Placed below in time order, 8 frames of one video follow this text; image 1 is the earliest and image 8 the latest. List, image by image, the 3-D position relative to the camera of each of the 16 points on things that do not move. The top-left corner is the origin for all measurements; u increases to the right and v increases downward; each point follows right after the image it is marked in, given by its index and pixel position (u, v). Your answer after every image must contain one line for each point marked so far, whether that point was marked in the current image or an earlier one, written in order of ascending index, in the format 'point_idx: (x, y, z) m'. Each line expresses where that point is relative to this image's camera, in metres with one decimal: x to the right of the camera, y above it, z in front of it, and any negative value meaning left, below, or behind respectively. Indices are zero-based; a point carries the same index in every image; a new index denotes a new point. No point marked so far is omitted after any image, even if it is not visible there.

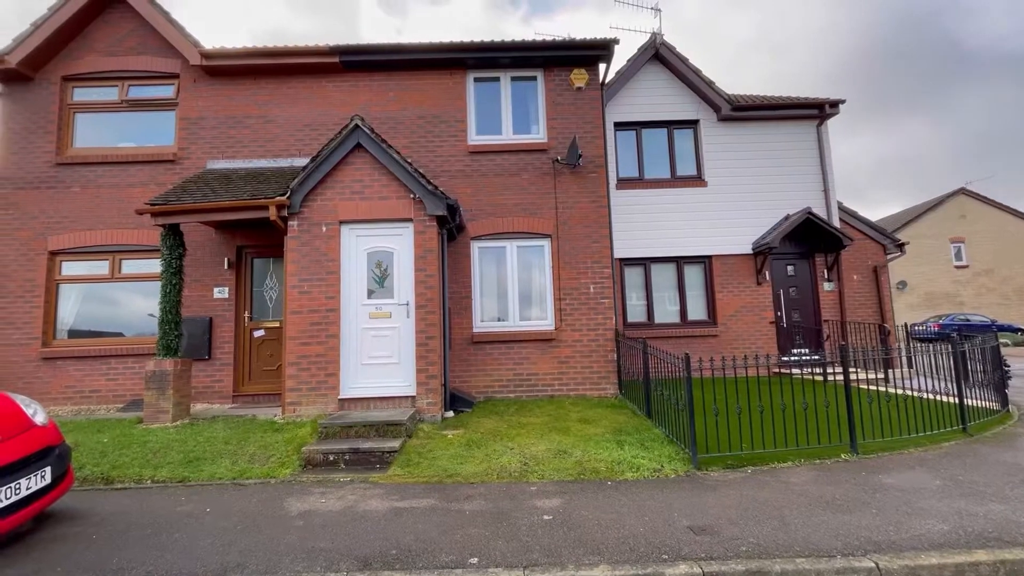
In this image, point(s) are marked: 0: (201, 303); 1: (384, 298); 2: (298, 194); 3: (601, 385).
0: (-5.8, -0.3, +9.0) m
1: (-2.0, -0.2, +7.7) m
2: (-3.4, +1.5, +7.7) m
3: (+1.7, -1.8, +9.0) m
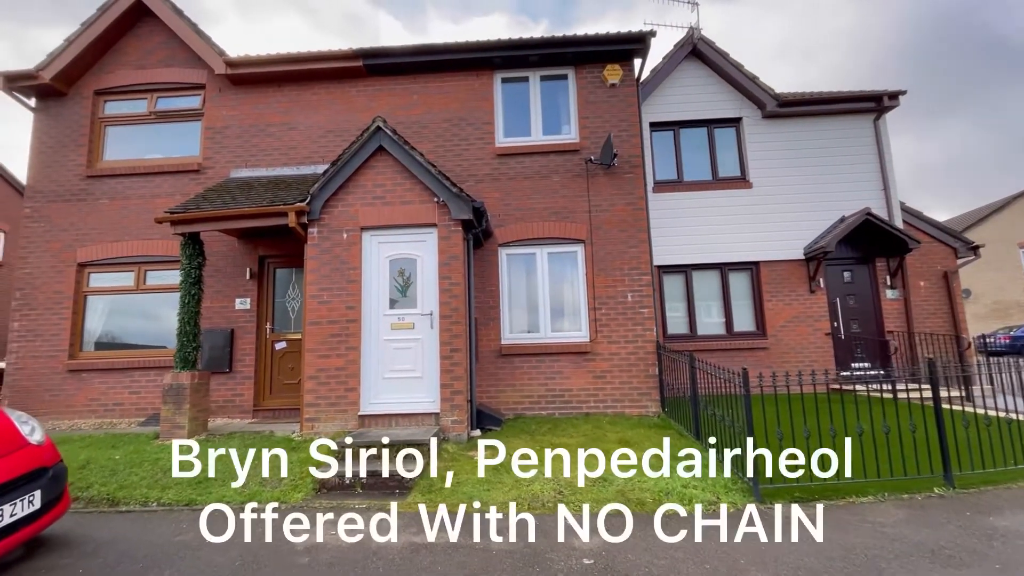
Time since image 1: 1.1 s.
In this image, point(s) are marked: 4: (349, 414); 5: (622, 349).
0: (-5.3, -0.5, +8.8) m
1: (-1.6, -0.3, +7.2) m
2: (-3.0, +1.3, +7.4) m
3: (+2.2, -2.0, +8.3) m
4: (-2.4, -1.8, +7.0) m
5: (+1.9, -1.1, +8.4) m
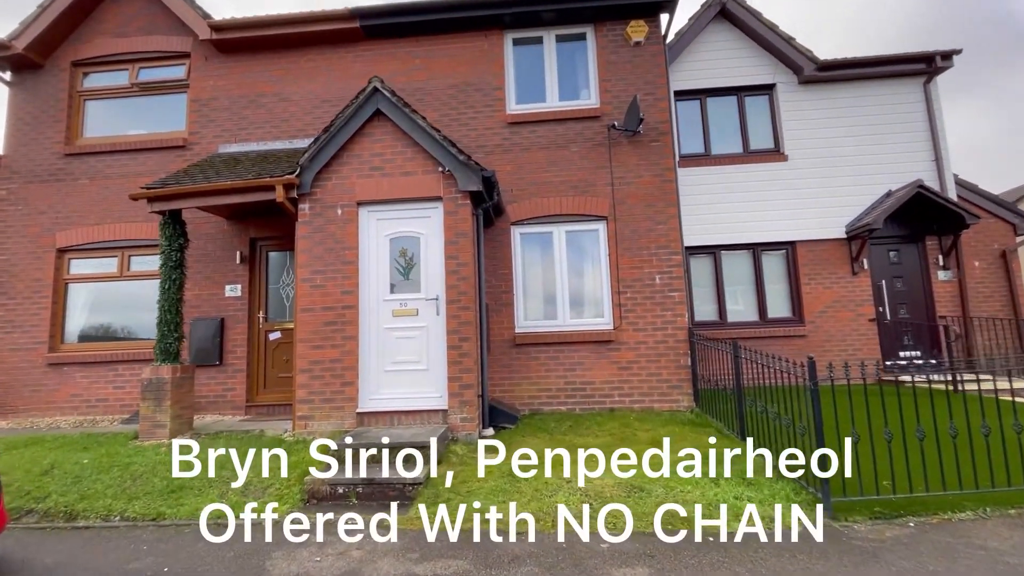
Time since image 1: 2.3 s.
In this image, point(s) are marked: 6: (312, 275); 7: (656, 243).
0: (-5.0, -0.3, +8.1) m
1: (-1.4, -0.1, +6.5) m
2: (-2.8, +1.6, +6.6) m
3: (+2.5, -1.7, +7.4) m
4: (-2.1, -1.6, +6.2) m
5: (+2.2, -0.8, +7.6) m
6: (-2.7, +0.2, +6.5) m
7: (+2.3, +0.7, +7.7) m
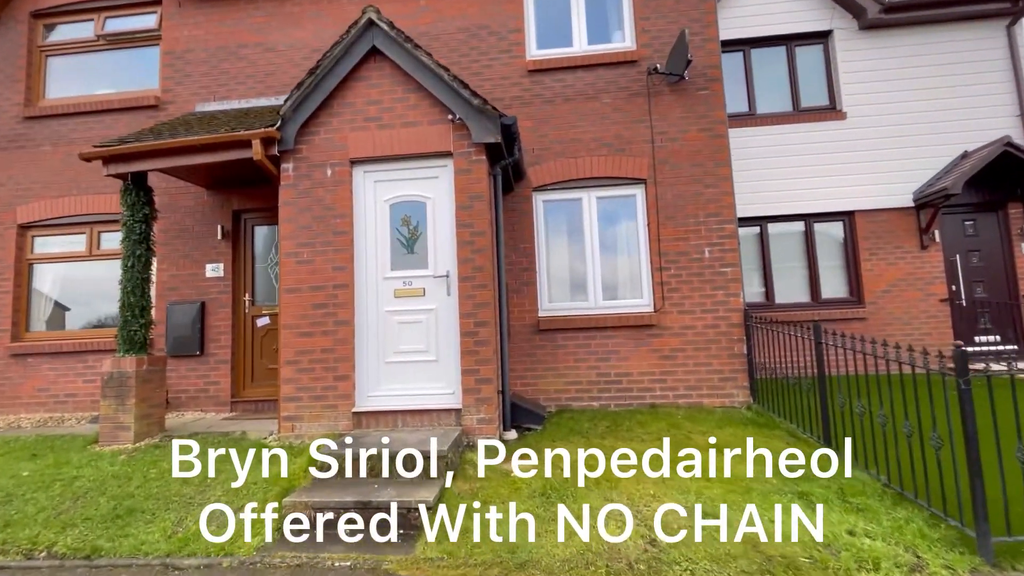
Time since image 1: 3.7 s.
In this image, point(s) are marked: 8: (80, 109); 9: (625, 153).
0: (-4.7, 0.0, +7.1) m
1: (-1.1, +0.2, +5.4) m
2: (-2.5, +1.9, +5.5) m
3: (+2.8, -1.3, +6.3) m
4: (-1.8, -1.3, +5.2) m
5: (+2.5, -0.4, +6.4) m
6: (-2.4, +0.4, +5.4) m
7: (+2.6, +1.1, +6.6) m
8: (-6.7, +2.8, +7.5) m
9: (+1.6, +1.9, +6.7) m
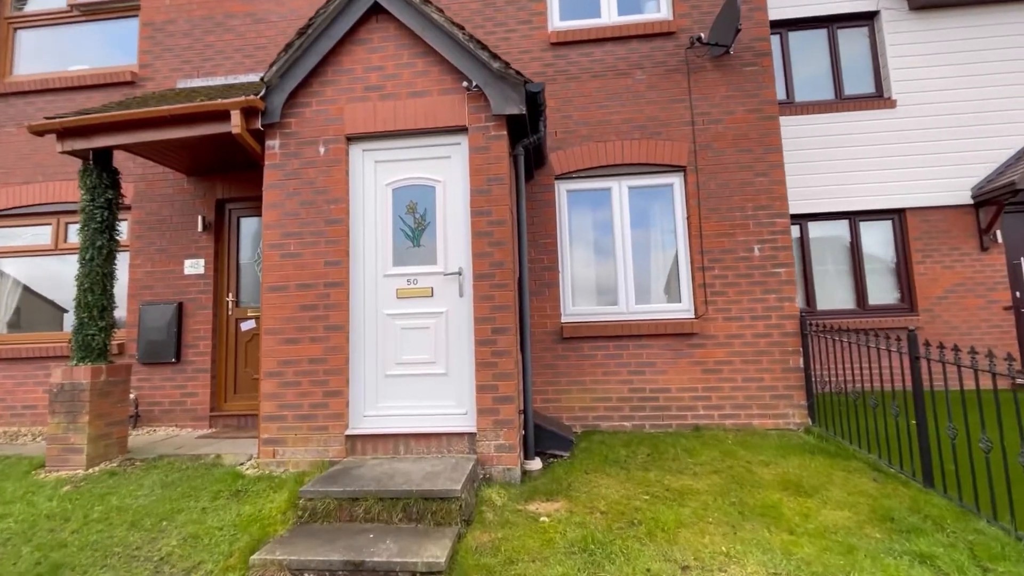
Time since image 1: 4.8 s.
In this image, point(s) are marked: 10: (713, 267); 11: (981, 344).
0: (-4.5, +0.1, +6.3) m
1: (-0.9, +0.2, +4.5) m
2: (-2.2, +1.9, +4.6) m
3: (+3.0, -1.4, +5.4) m
4: (-1.6, -1.3, +4.3) m
5: (+2.7, -0.5, +5.6) m
6: (-2.2, +0.5, +4.6) m
7: (+2.8, +1.0, +5.7) m
8: (-6.4, +2.8, +6.7) m
9: (+1.8, +1.8, +5.9) m
10: (+2.4, +0.2, +5.7) m
11: (+7.5, -0.9, +7.7) m
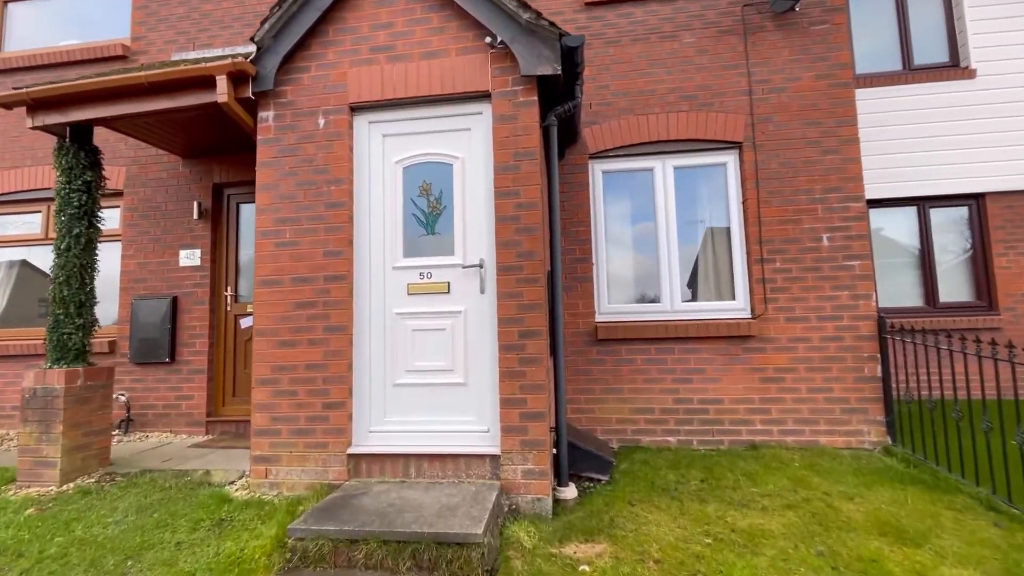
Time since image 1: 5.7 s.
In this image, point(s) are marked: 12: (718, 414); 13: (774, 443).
0: (-4.2, +0.1, +5.7) m
1: (-0.6, +0.3, +3.9) m
2: (-2.0, +1.9, +4.0) m
3: (+3.3, -1.3, +4.6) m
4: (-1.4, -1.3, +3.7) m
5: (+3.0, -0.4, +4.8) m
6: (-1.9, +0.5, +4.0) m
7: (+3.1, +1.1, +4.9) m
8: (-6.1, +2.9, +6.2) m
9: (+2.1, +1.9, +5.1) m
10: (+2.6, +0.3, +4.9) m
11: (+7.8, -0.8, +6.7) m
12: (+2.1, -1.2, +4.8) m
13: (+2.6, -1.5, +4.7) m
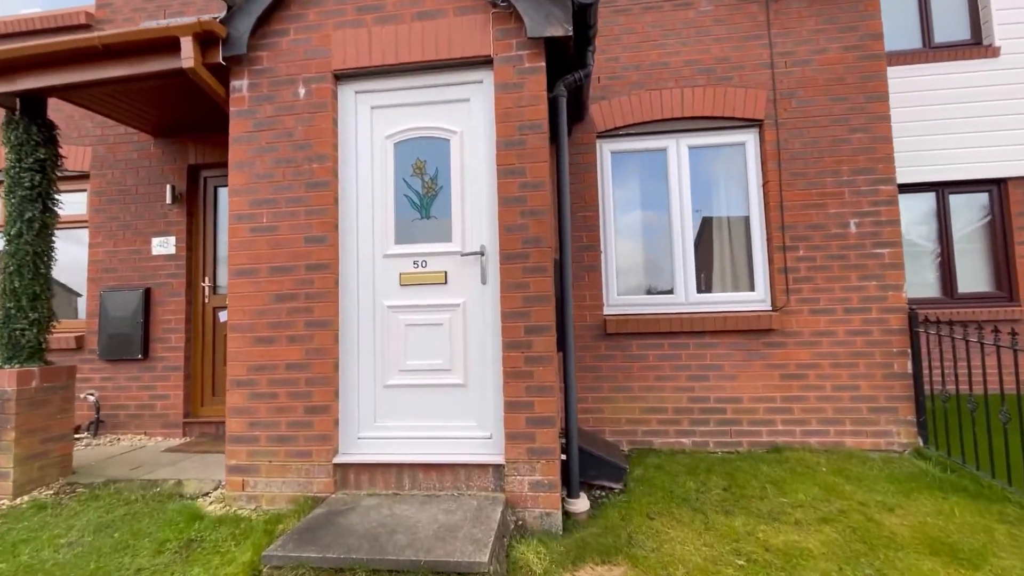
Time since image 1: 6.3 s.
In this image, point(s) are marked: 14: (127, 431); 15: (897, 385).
0: (-4.2, +0.2, +5.3) m
1: (-0.6, +0.3, +3.5) m
2: (-2.0, +2.0, +3.6) m
3: (+3.3, -1.2, +4.3) m
4: (-1.4, -1.2, +3.3) m
5: (+3.0, -0.3, +4.4) m
6: (-1.9, +0.6, +3.6) m
7: (+3.1, +1.2, +4.5) m
8: (-6.1, +3.0, +5.7) m
9: (+2.1, +2.0, +4.7) m
10: (+2.7, +0.4, +4.5) m
11: (+7.8, -0.7, +6.4) m
12: (+2.1, -1.2, +4.5) m
13: (+2.6, -1.4, +4.4) m
14: (-4.1, -1.5, +5.1) m
15: (+3.5, -0.9, +4.3) m
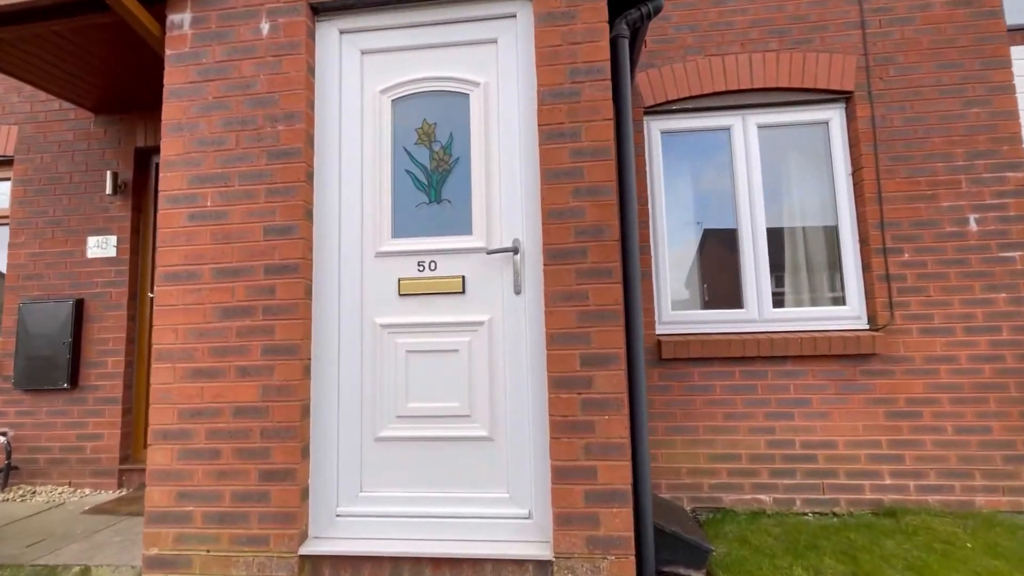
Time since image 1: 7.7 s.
0: (-3.9, +0.1, +4.3) m
1: (-0.4, +0.3, +2.5) m
2: (-1.7, +1.9, +2.6) m
3: (+3.5, -1.3, +3.3) m
4: (-1.1, -1.3, +2.3) m
5: (+3.2, -0.4, +3.5) m
6: (-1.7, +0.5, +2.5) m
7: (+3.4, +1.1, +3.6) m
8: (-5.9, +2.9, +4.7) m
9: (+2.4, +1.9, +3.8) m
10: (+2.9, +0.3, +3.6) m
11: (+8.0, -0.9, +5.5) m
12: (+2.3, -1.2, +3.4) m
13: (+2.8, -1.5, +3.4) m
14: (-3.9, -1.6, +4.0) m
15: (+3.7, -1.0, +3.4) m
